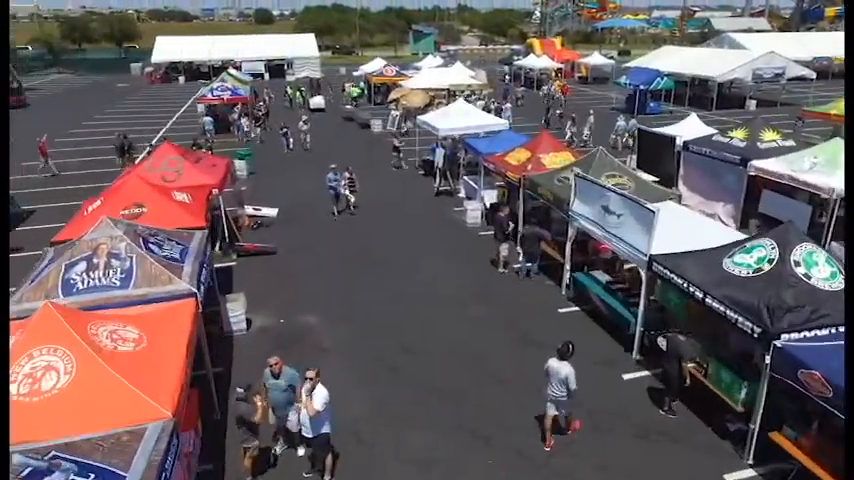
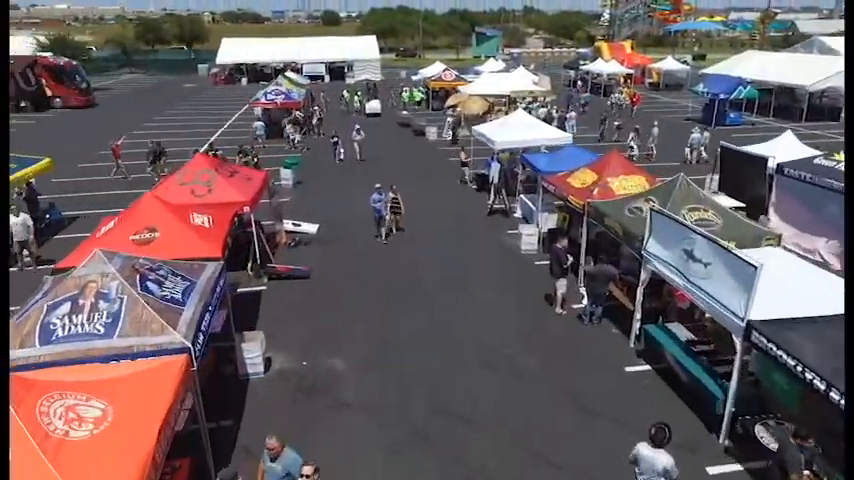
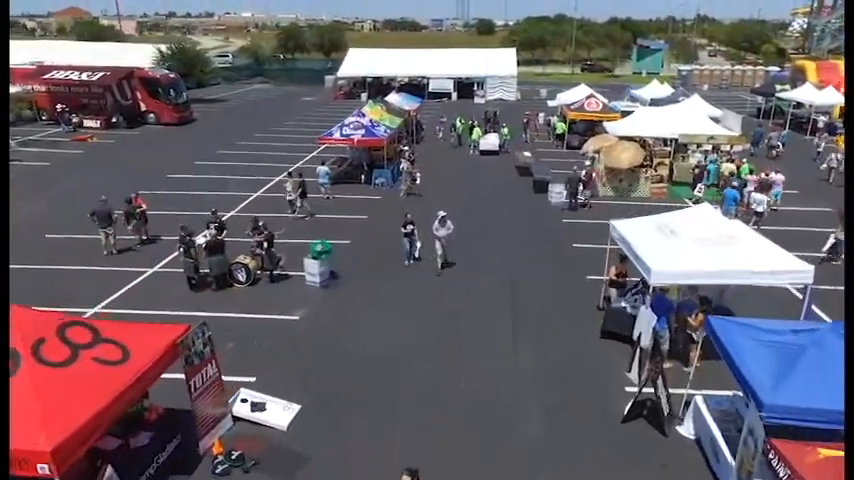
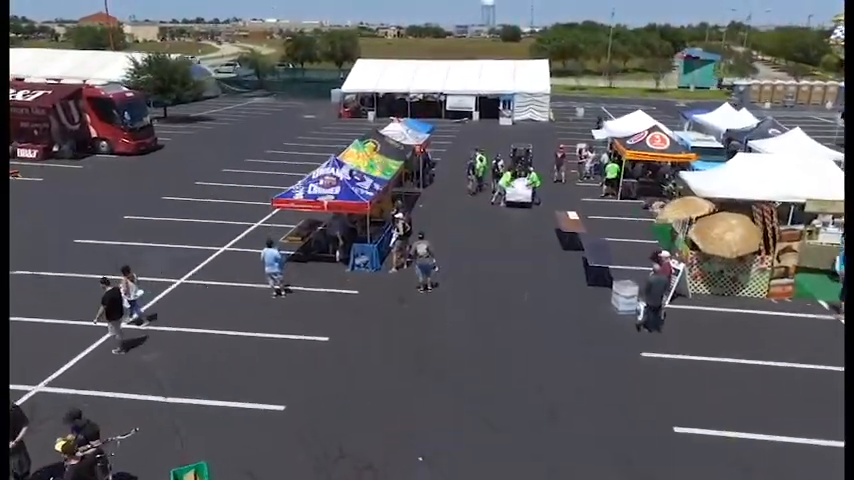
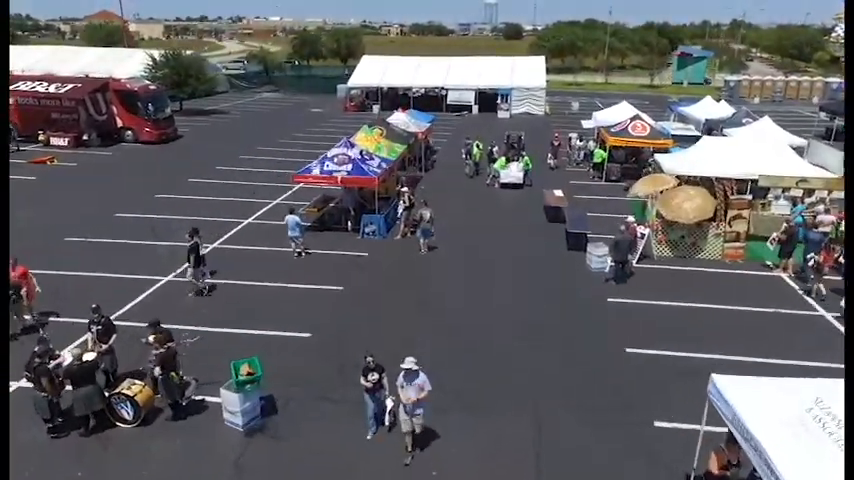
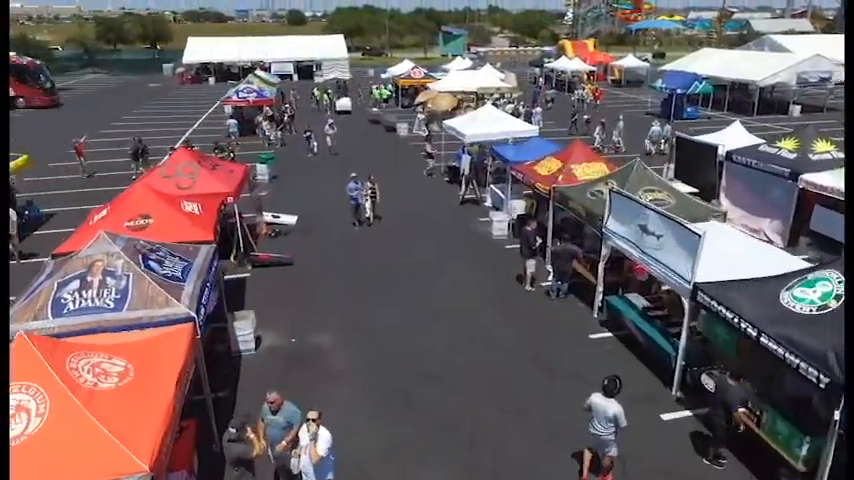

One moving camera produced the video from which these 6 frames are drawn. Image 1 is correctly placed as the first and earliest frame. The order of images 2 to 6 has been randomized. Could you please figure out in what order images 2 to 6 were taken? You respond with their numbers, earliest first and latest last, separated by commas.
6, 2, 3, 5, 4
